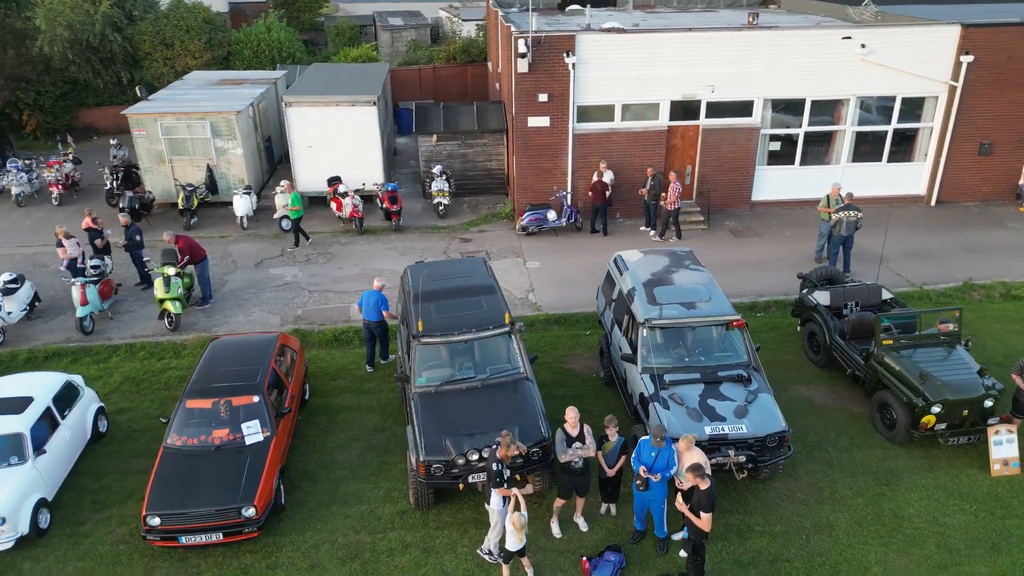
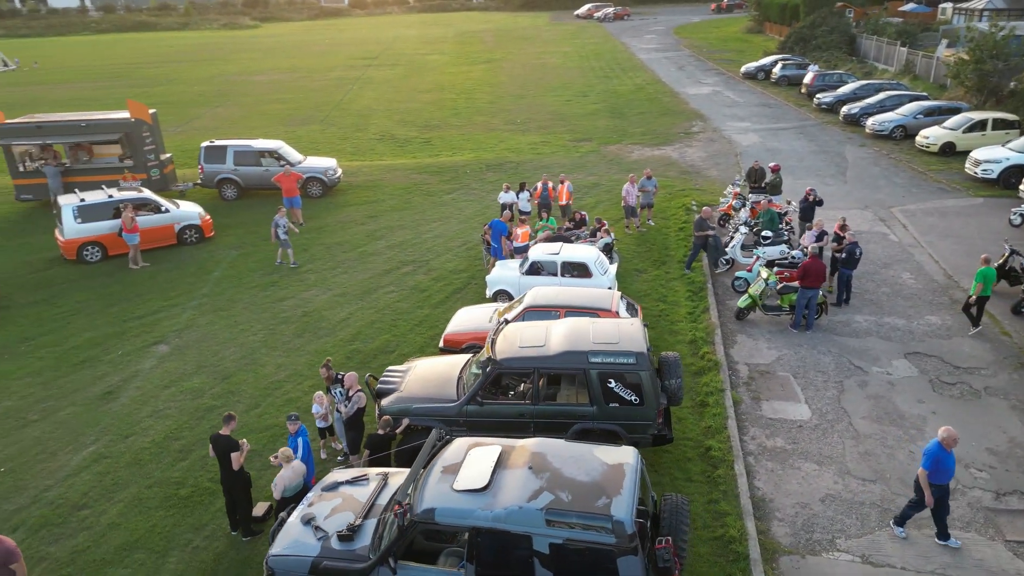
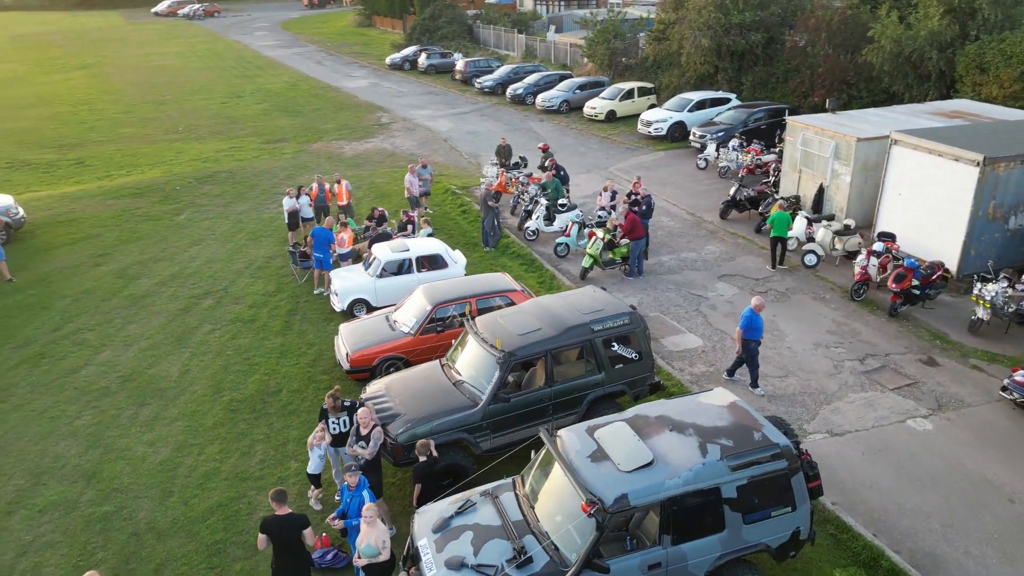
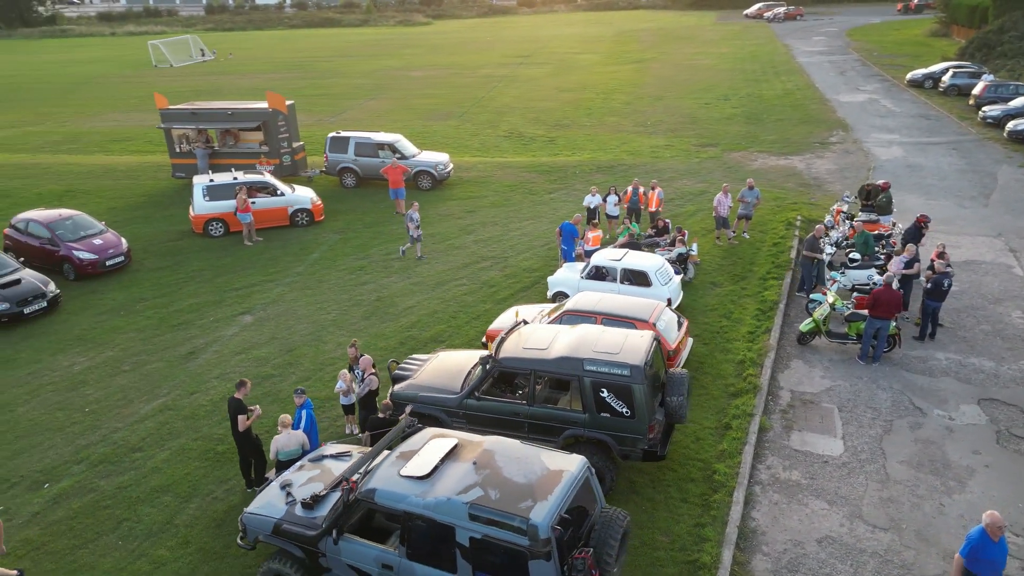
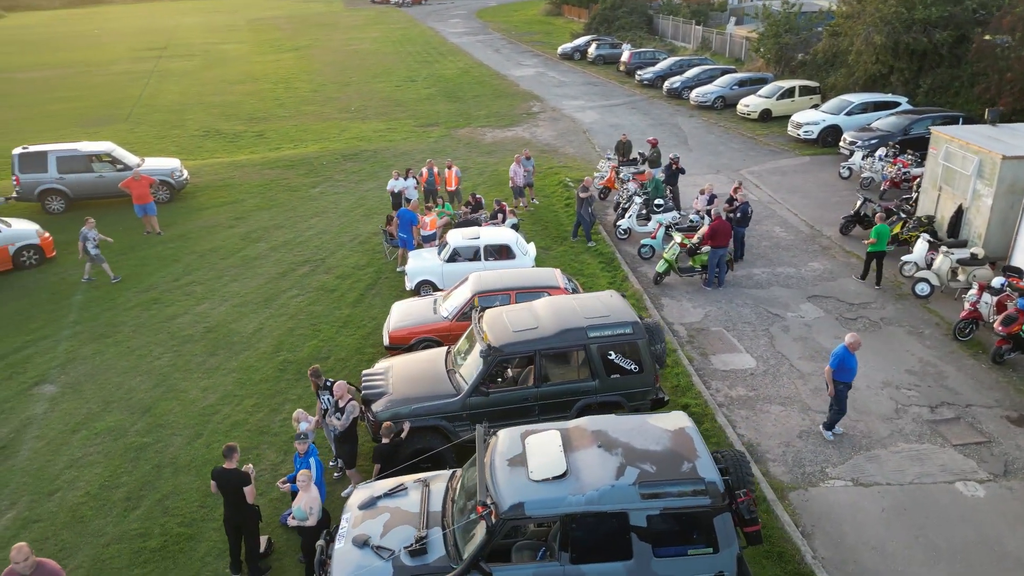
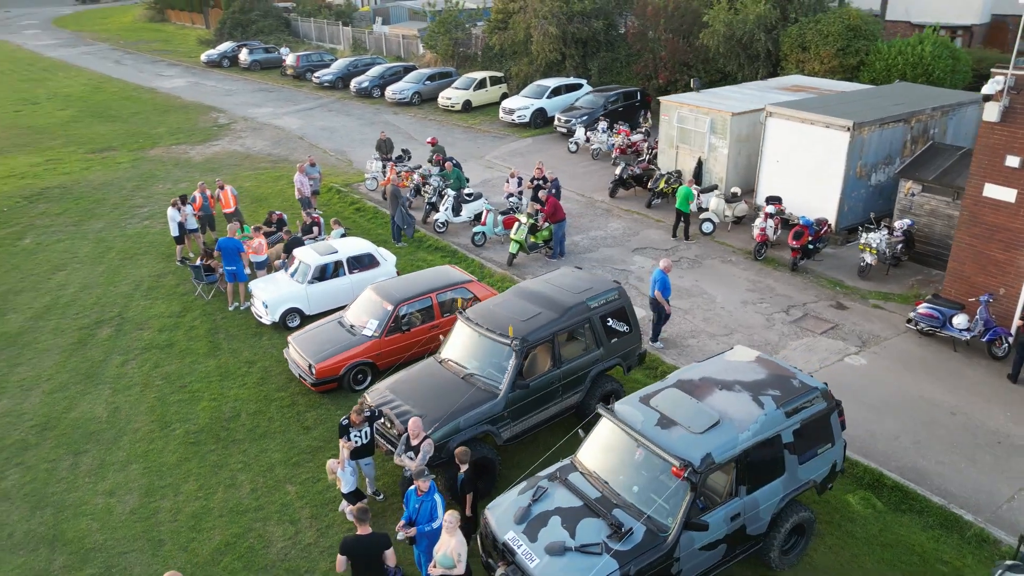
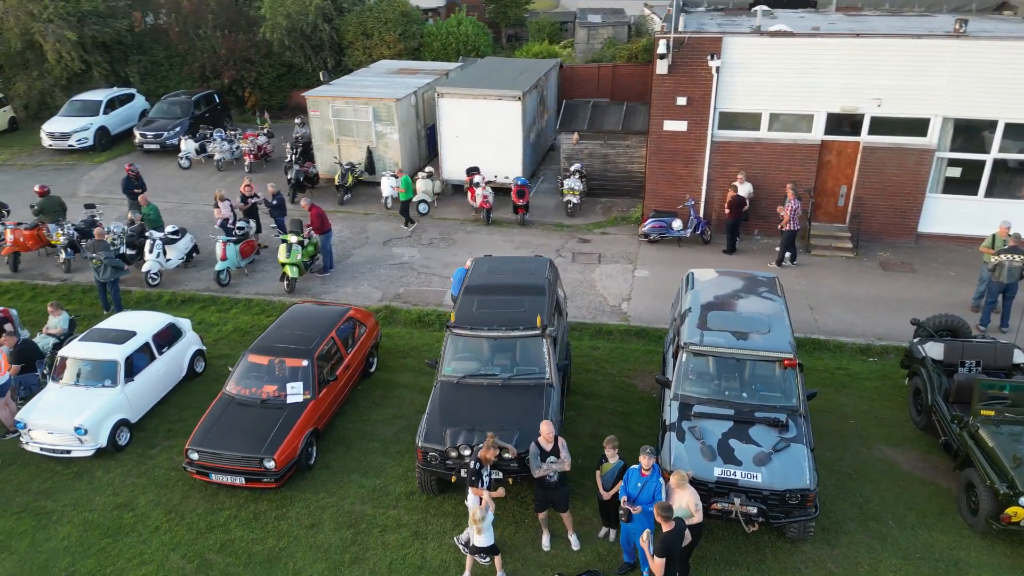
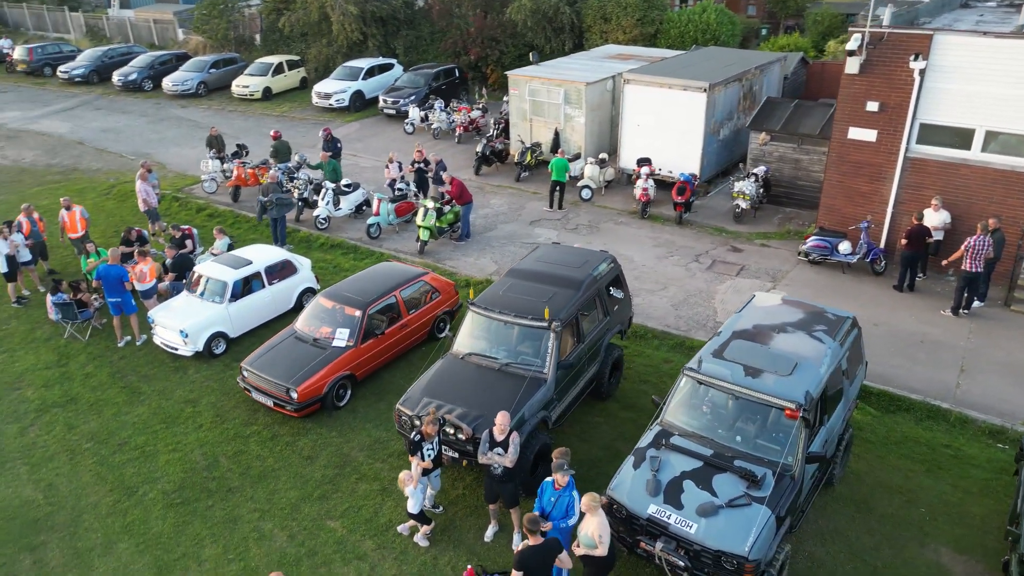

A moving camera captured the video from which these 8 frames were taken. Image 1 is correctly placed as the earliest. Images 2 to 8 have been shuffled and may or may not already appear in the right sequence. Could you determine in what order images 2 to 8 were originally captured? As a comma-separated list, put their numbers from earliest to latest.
7, 8, 6, 3, 5, 2, 4
